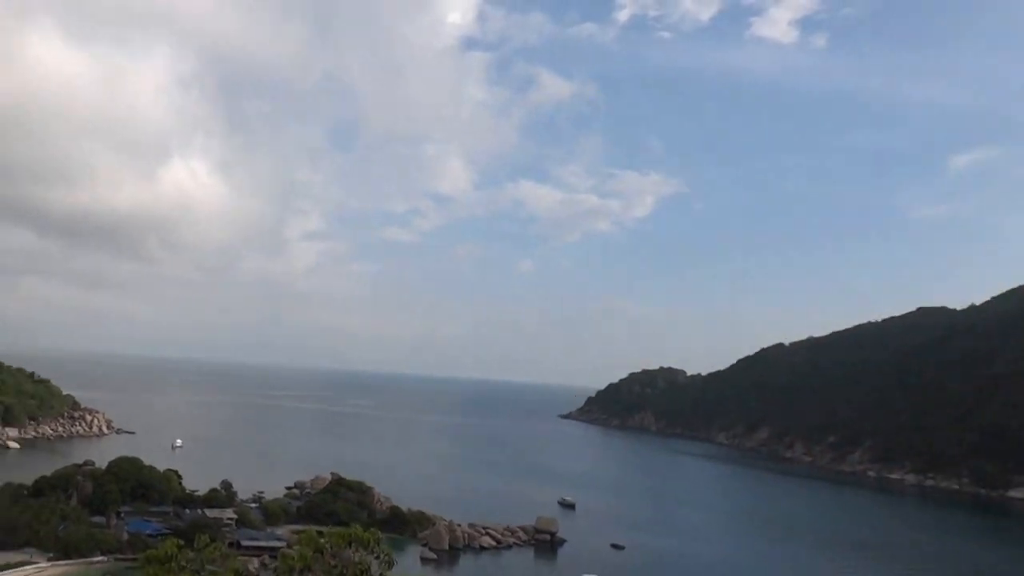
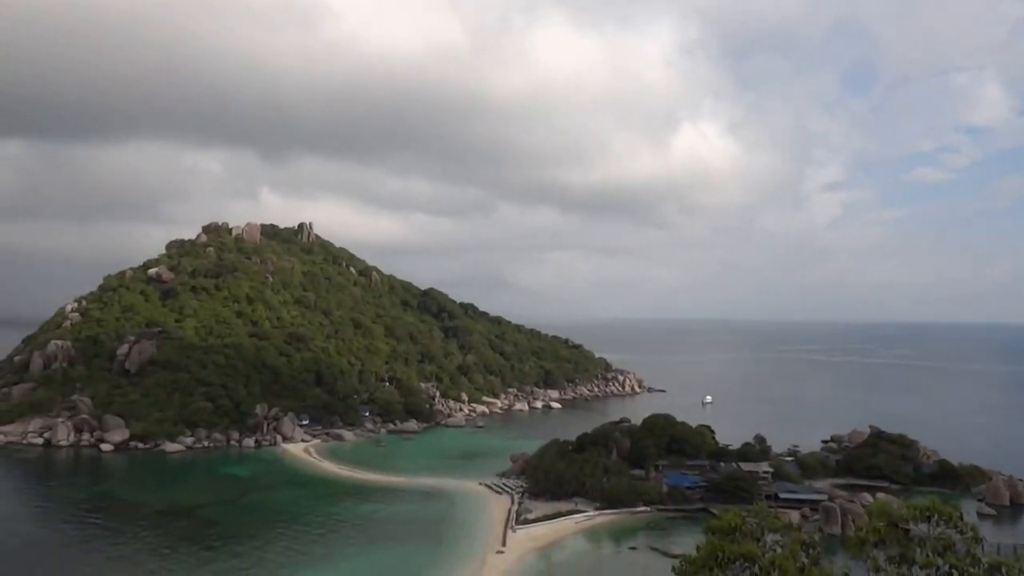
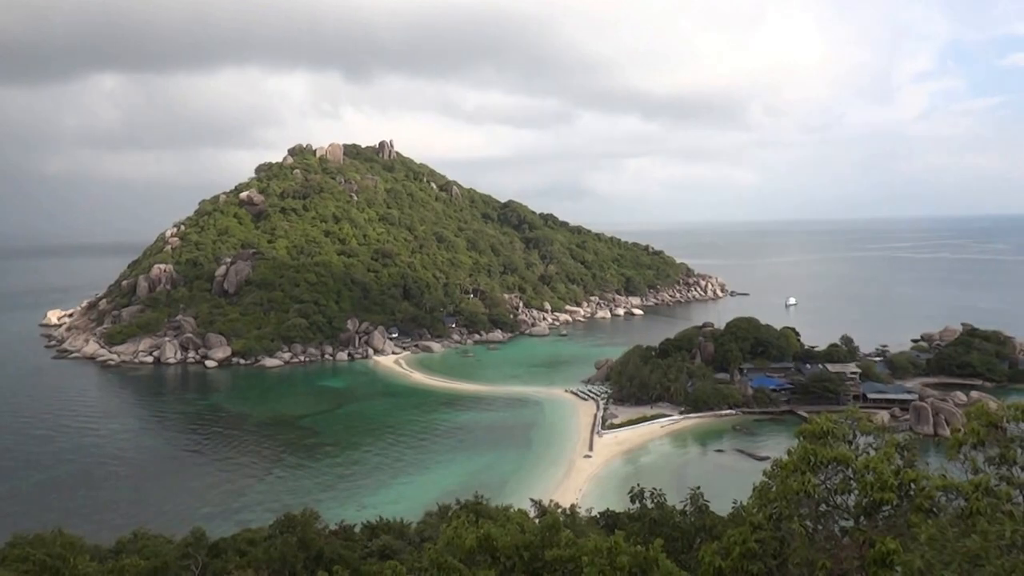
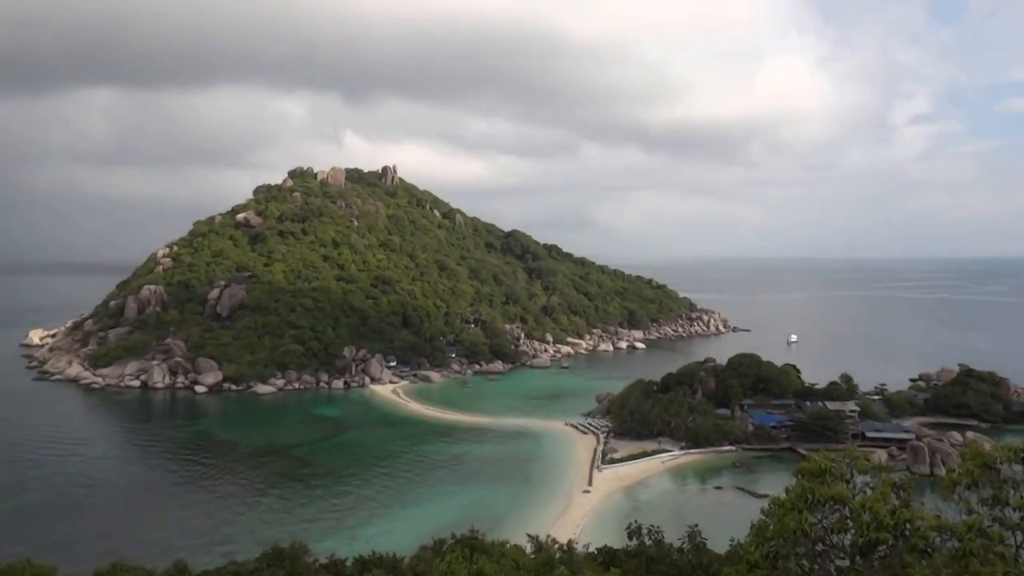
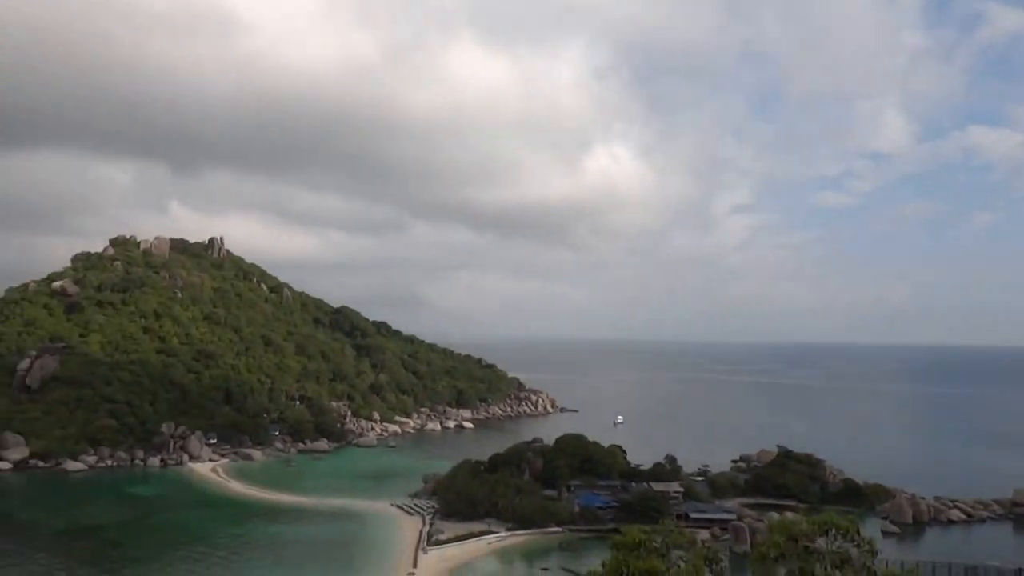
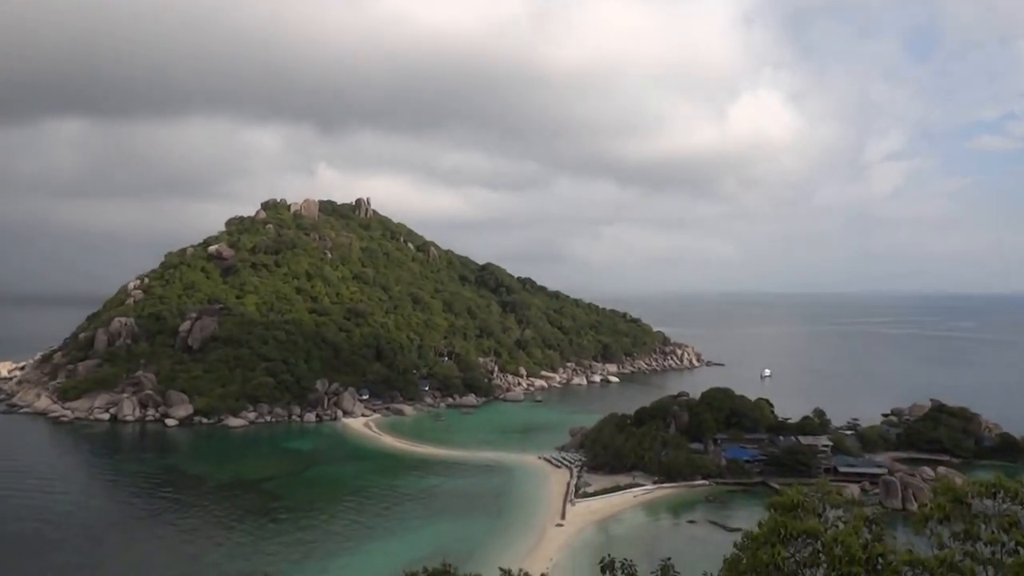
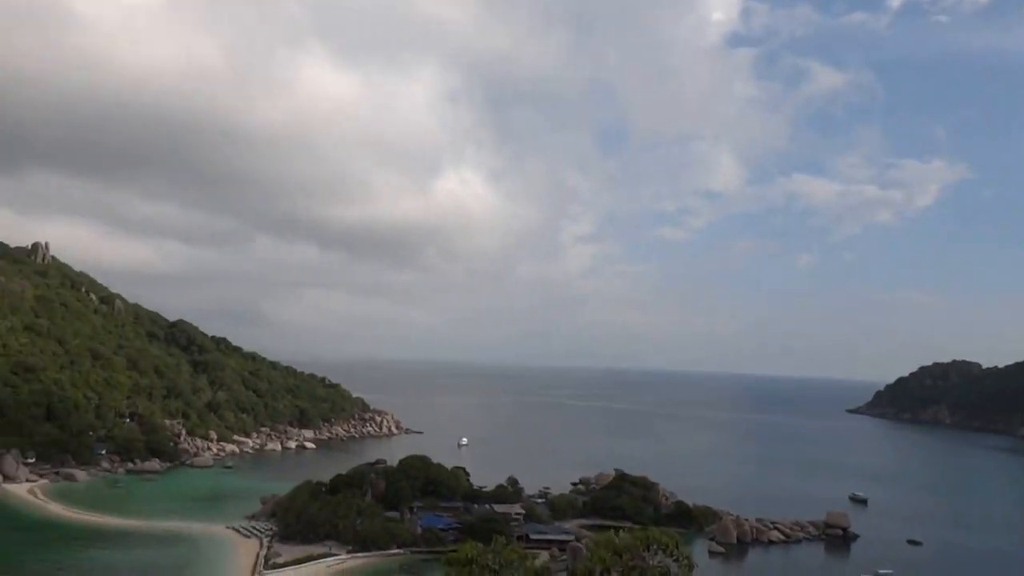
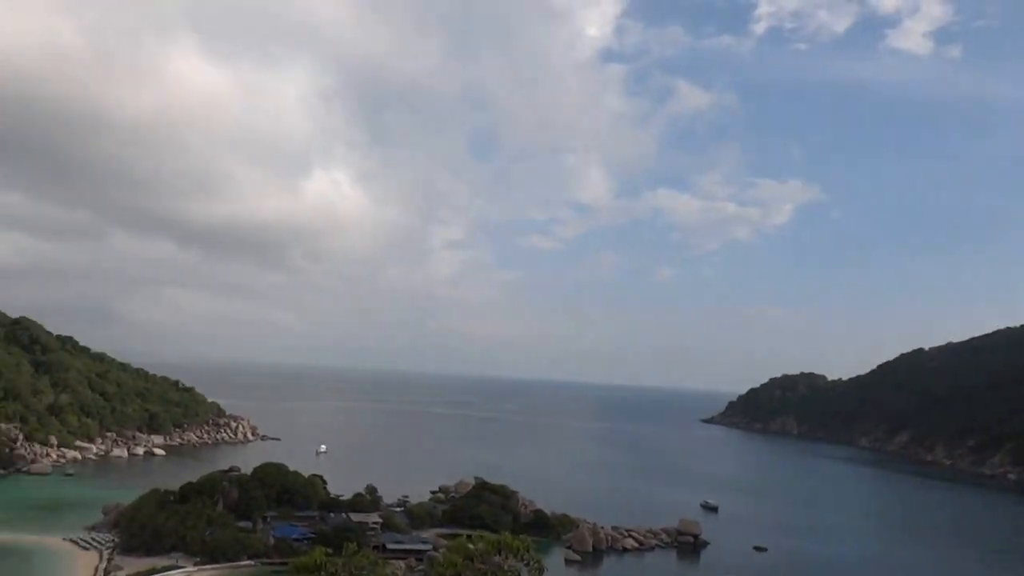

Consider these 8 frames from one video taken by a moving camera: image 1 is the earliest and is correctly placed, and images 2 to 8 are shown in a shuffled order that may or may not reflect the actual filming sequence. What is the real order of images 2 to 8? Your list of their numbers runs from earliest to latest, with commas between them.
8, 7, 5, 2, 6, 4, 3
